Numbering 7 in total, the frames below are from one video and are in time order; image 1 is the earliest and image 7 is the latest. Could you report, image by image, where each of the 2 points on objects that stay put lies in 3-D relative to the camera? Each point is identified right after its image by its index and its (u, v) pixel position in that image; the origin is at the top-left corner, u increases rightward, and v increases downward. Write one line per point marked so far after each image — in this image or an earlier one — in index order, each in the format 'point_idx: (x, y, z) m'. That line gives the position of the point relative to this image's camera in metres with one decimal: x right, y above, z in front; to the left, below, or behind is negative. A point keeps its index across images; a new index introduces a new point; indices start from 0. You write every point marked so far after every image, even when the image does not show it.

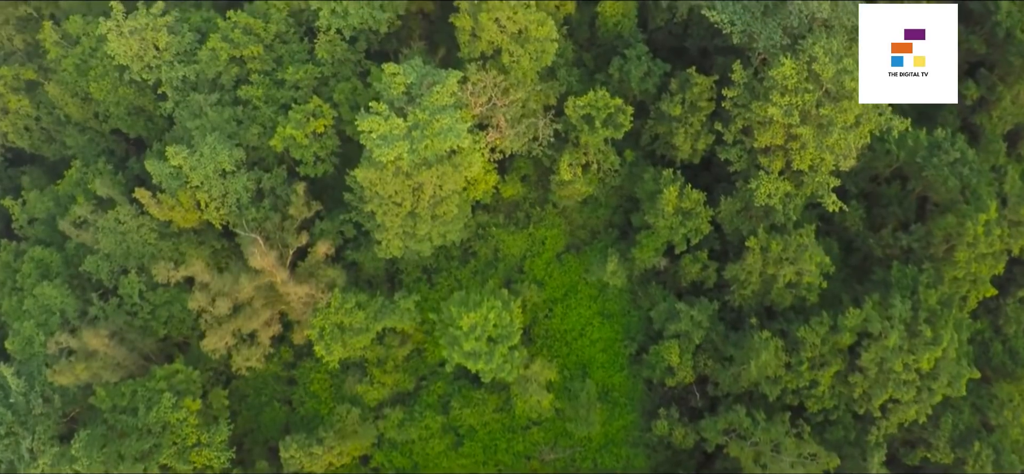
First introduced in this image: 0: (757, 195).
0: (+7.5, +1.3, +17.0) m
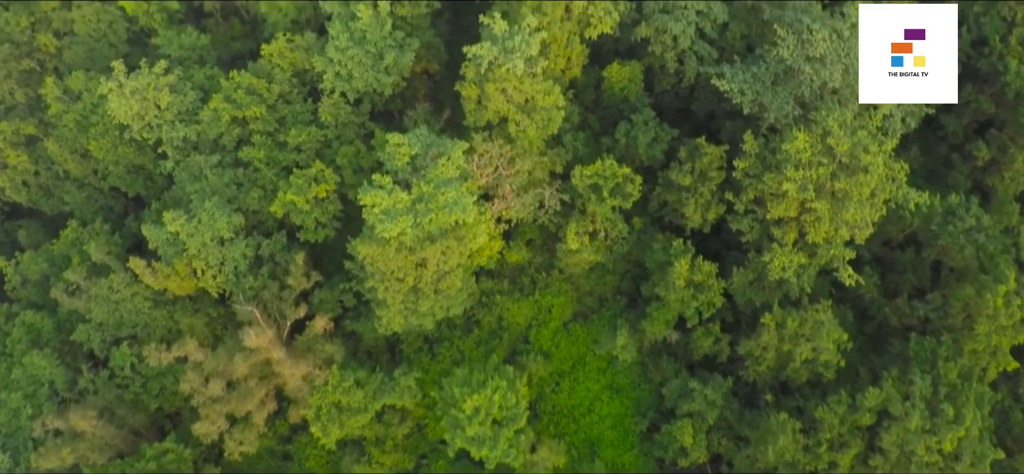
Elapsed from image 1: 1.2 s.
0: (+7.6, -0.9, +16.5) m
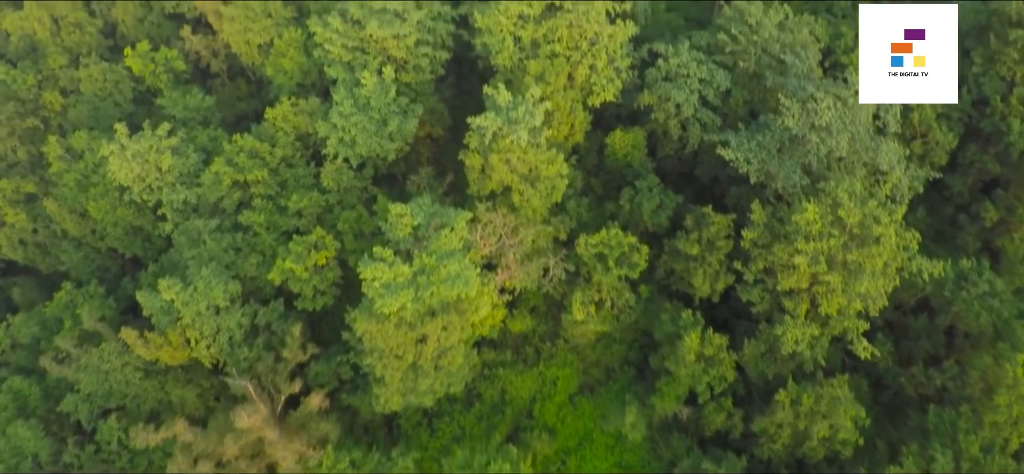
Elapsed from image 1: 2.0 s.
0: (+7.7, -2.9, +16.0) m
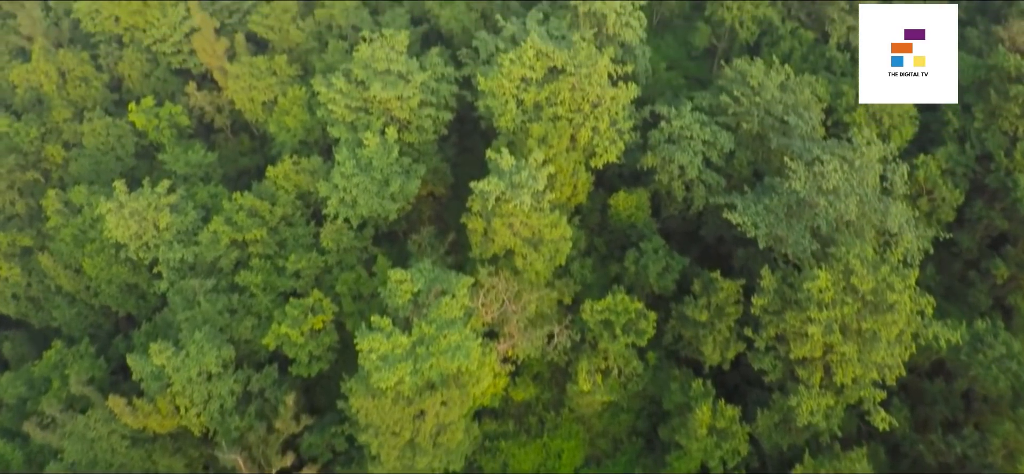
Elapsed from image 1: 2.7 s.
0: (+7.8, -4.8, +15.4) m
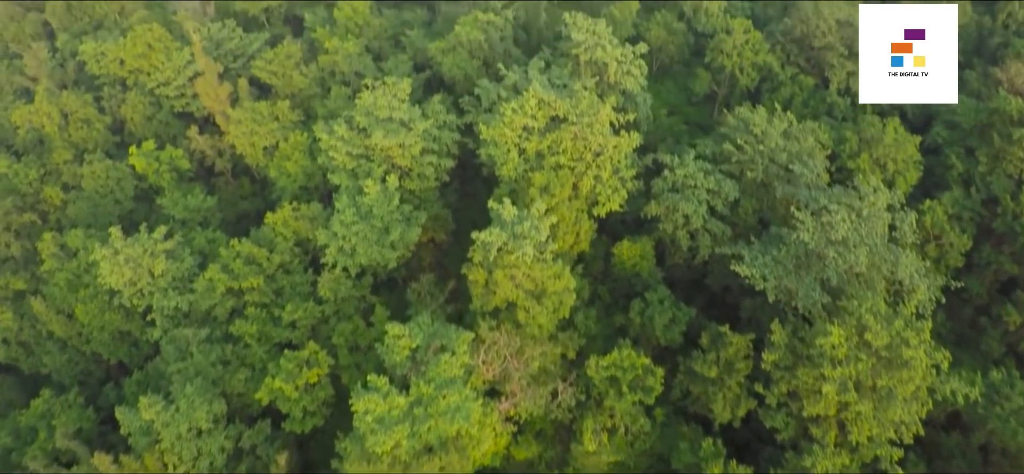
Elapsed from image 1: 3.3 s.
0: (+7.9, -6.2, +14.7) m
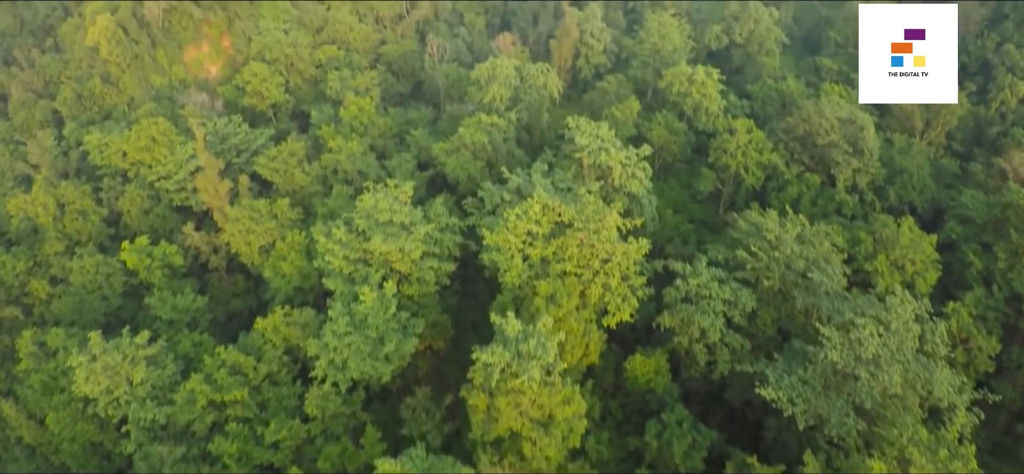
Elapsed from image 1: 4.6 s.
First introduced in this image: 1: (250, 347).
0: (+8.0, -9.1, +12.8) m
1: (-8.3, -3.5, +17.7) m
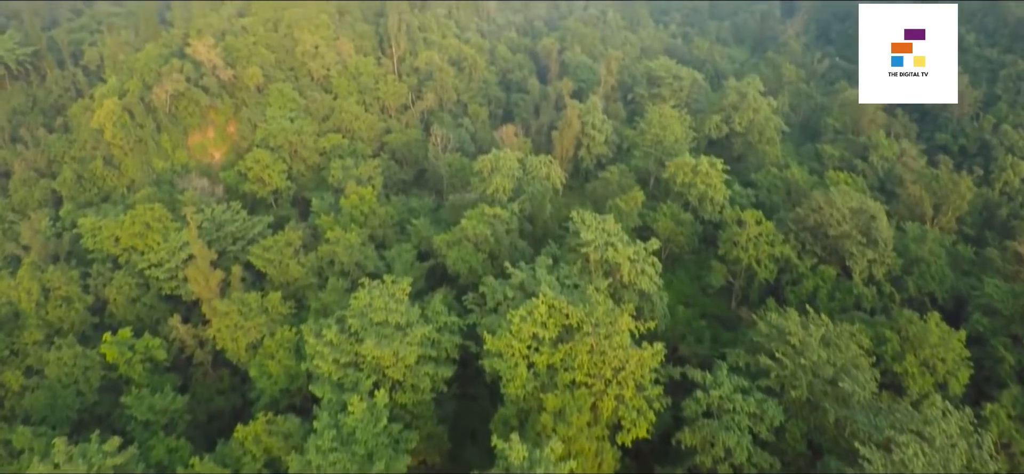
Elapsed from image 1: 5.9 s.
0: (+8.0, -11.4, +10.4) m
1: (-8.2, -6.4, +16.1) m
